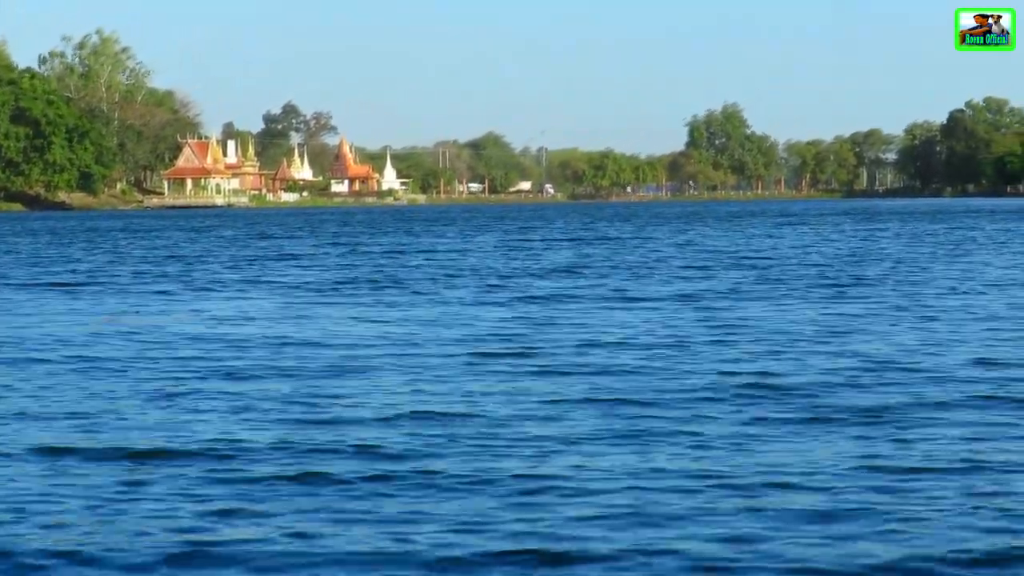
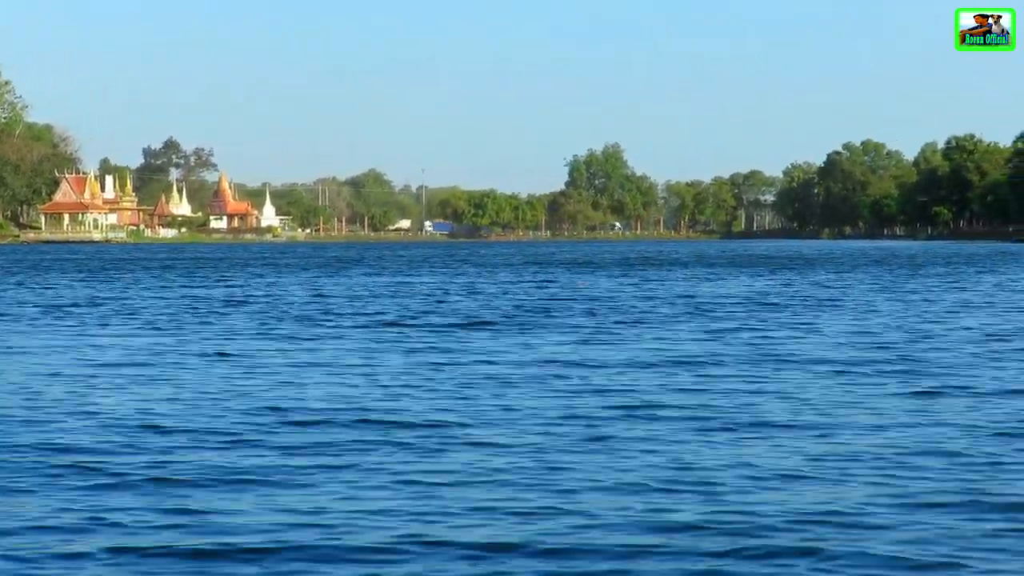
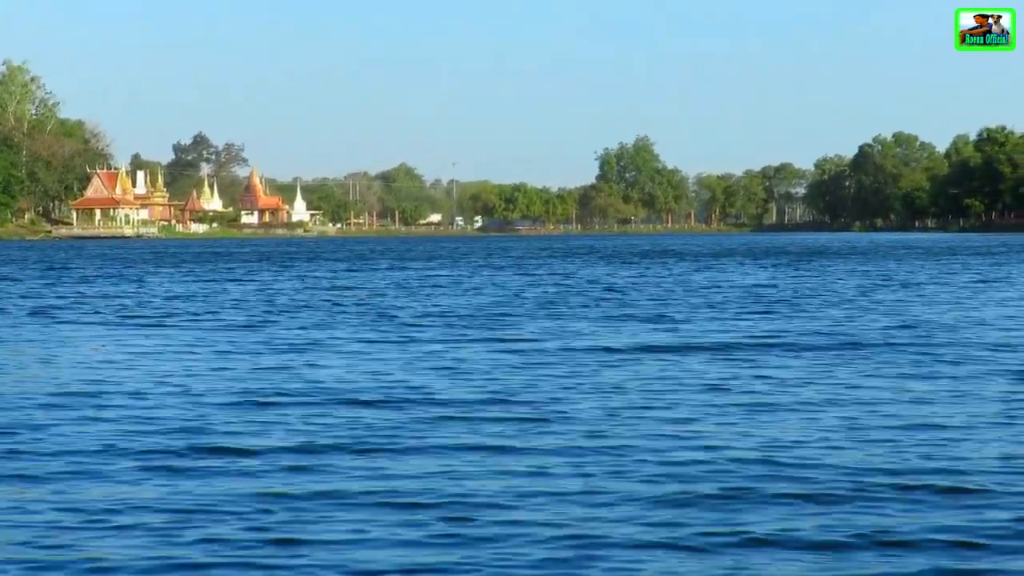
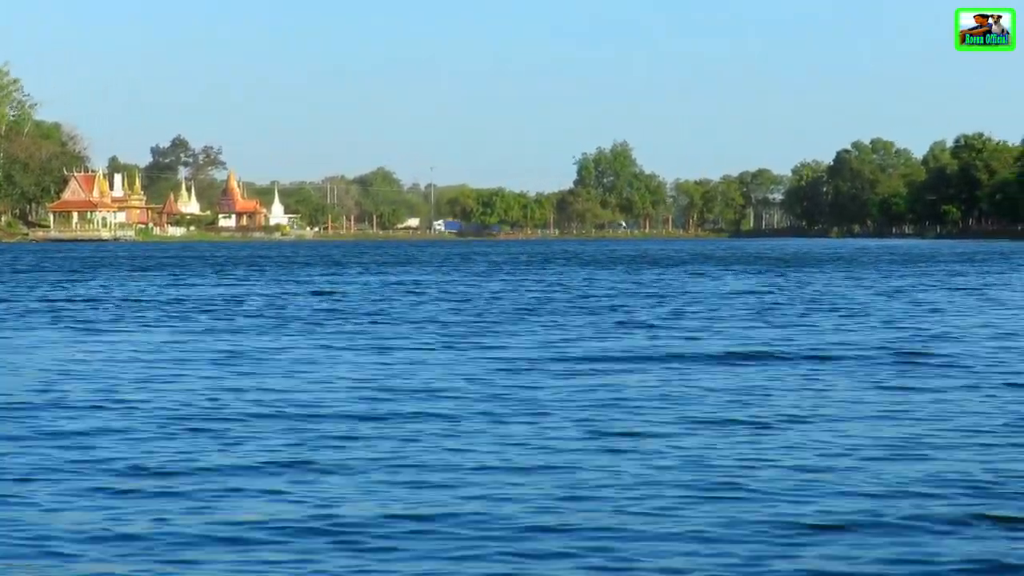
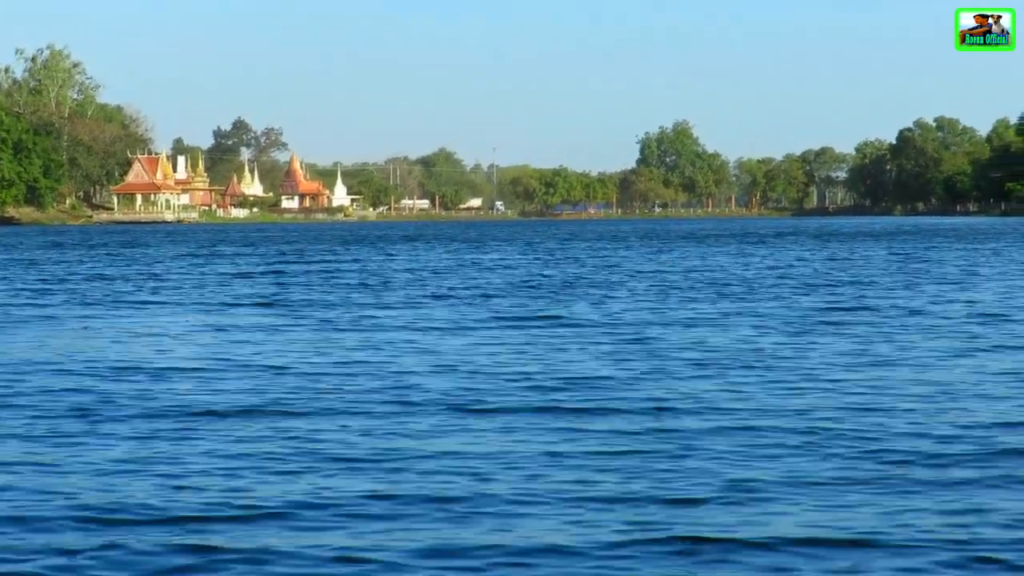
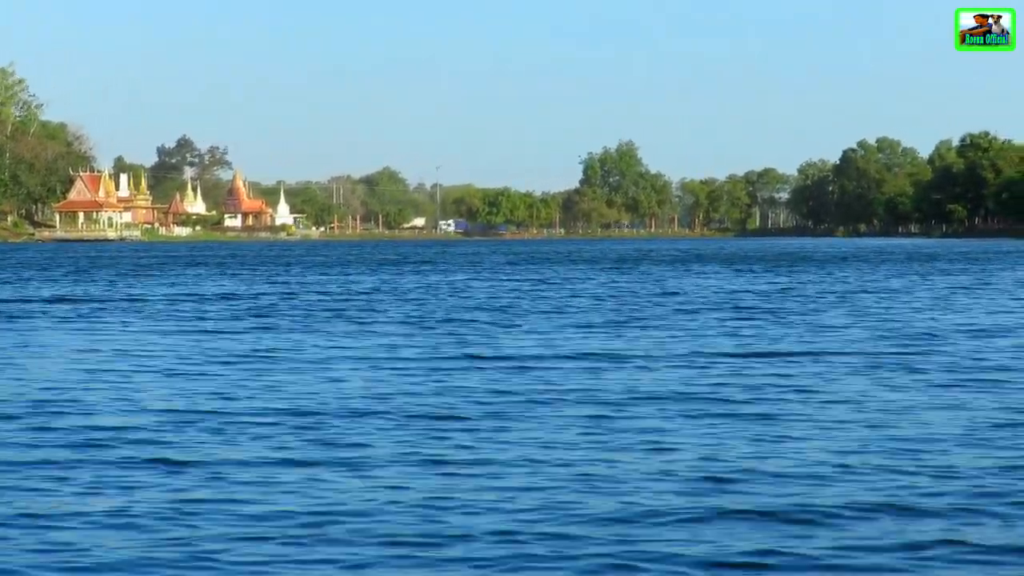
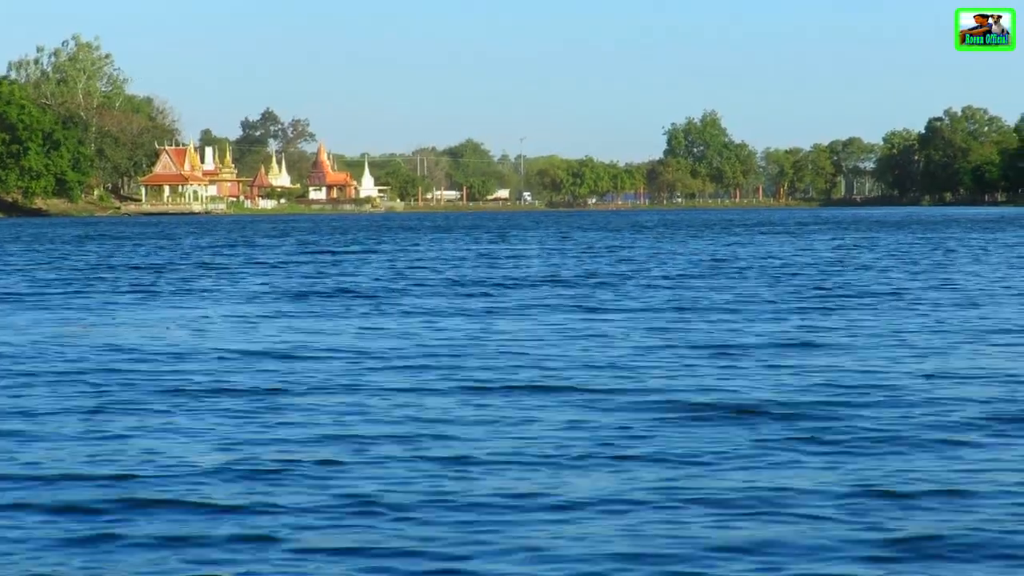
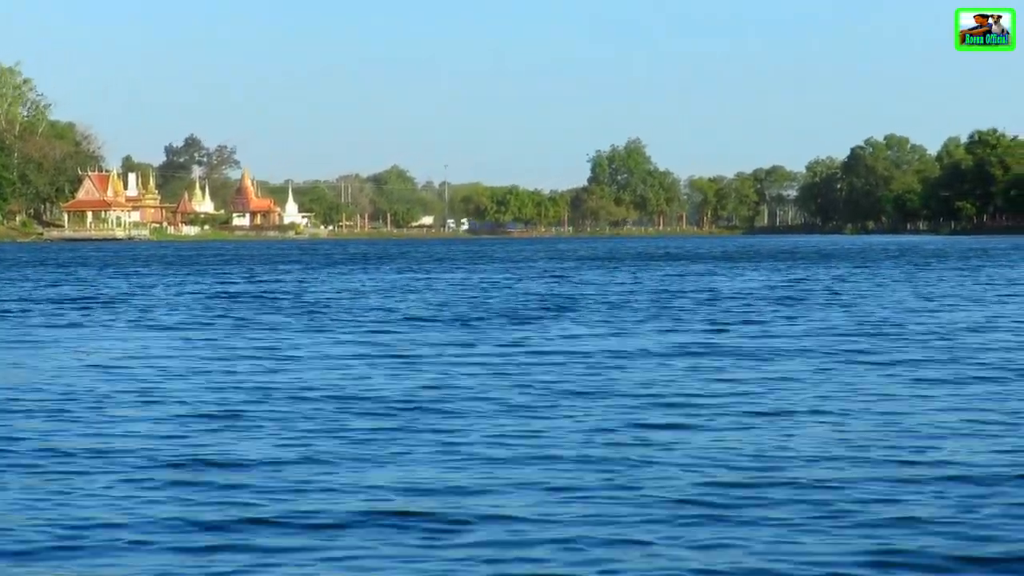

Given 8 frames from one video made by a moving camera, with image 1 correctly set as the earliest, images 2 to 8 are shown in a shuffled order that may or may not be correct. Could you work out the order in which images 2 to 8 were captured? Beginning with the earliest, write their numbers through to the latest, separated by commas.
7, 5, 3, 8, 6, 4, 2
